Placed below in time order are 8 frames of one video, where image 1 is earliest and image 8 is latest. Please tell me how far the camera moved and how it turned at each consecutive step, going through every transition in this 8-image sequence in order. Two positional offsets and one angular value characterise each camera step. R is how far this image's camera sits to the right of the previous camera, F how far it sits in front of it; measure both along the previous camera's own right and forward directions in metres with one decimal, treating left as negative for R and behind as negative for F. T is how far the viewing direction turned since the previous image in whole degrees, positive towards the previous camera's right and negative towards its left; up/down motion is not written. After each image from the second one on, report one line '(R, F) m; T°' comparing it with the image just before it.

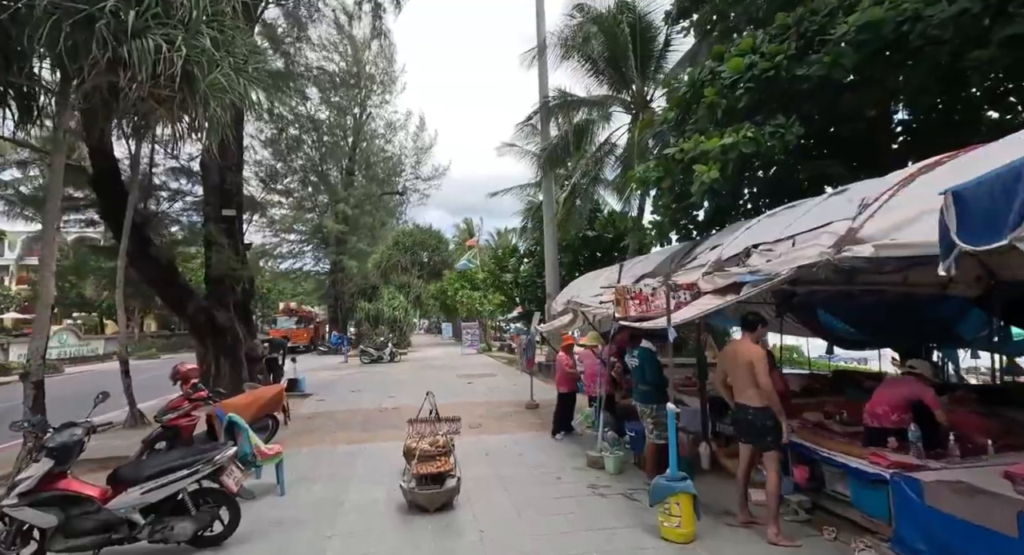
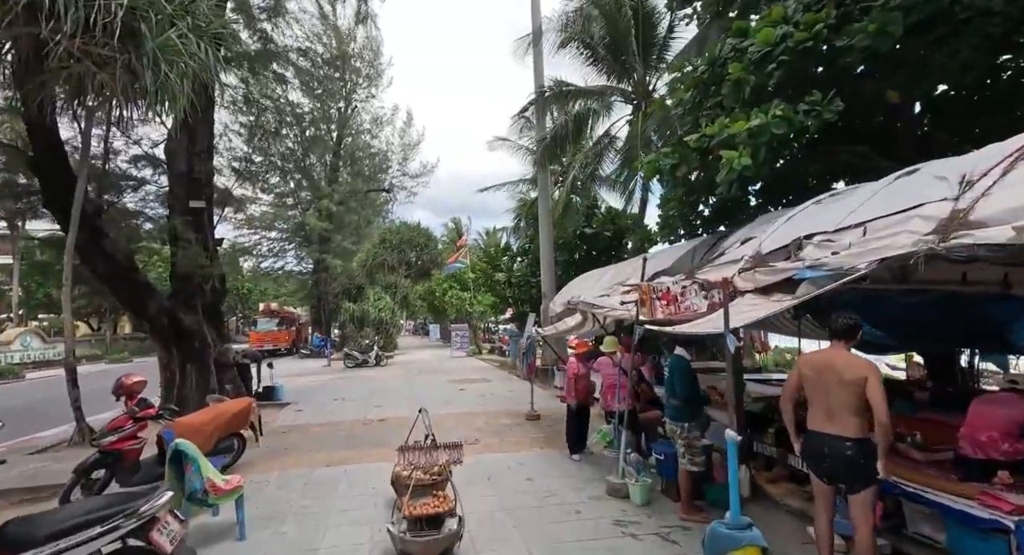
(-0.2, +0.9) m; +1°
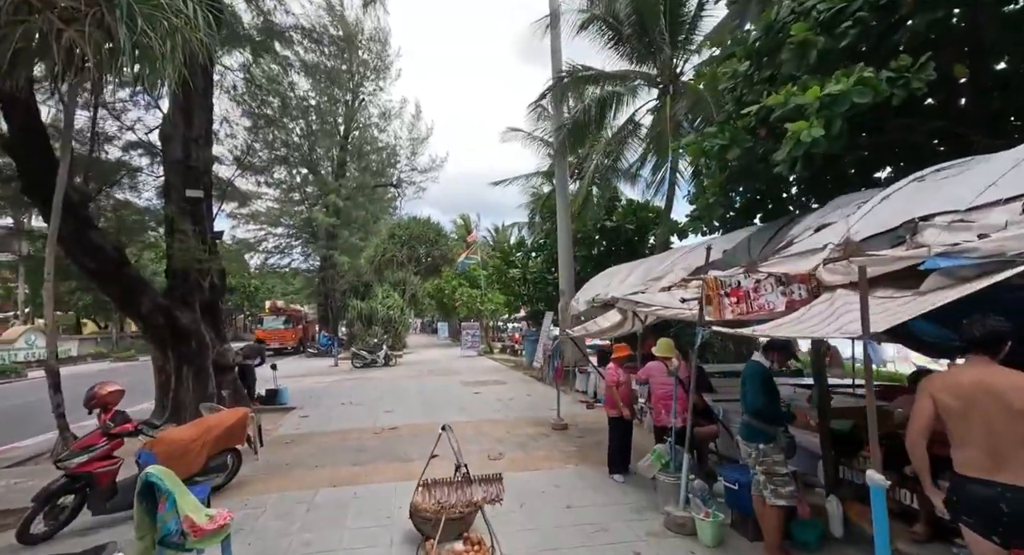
(-0.3, +0.8) m; -1°
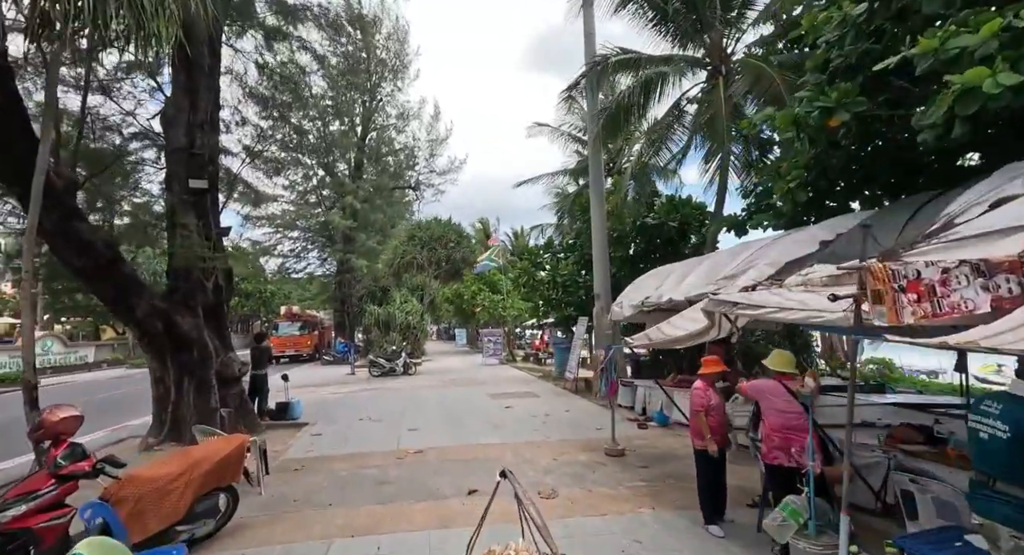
(-0.4, +1.2) m; -2°
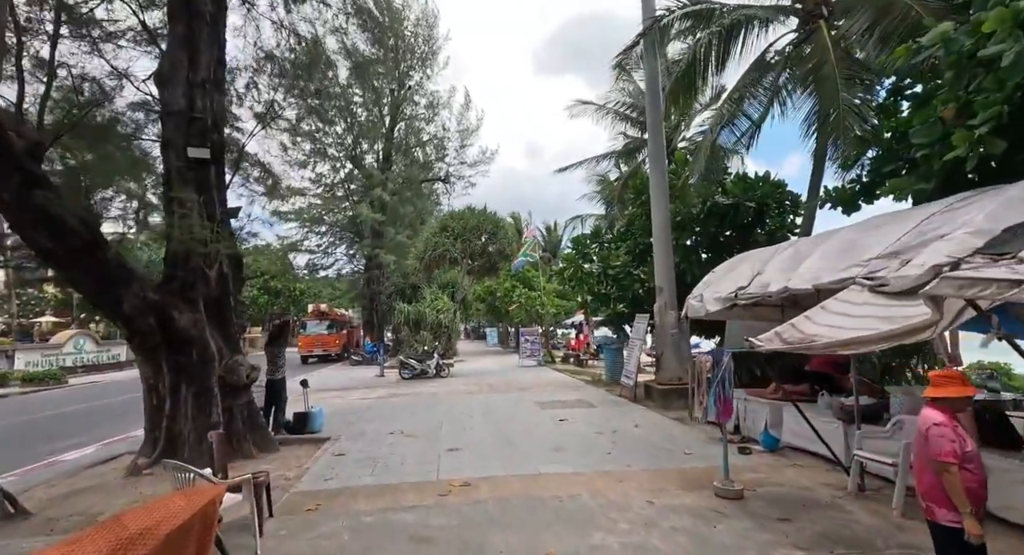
(-0.5, +1.7) m; -3°
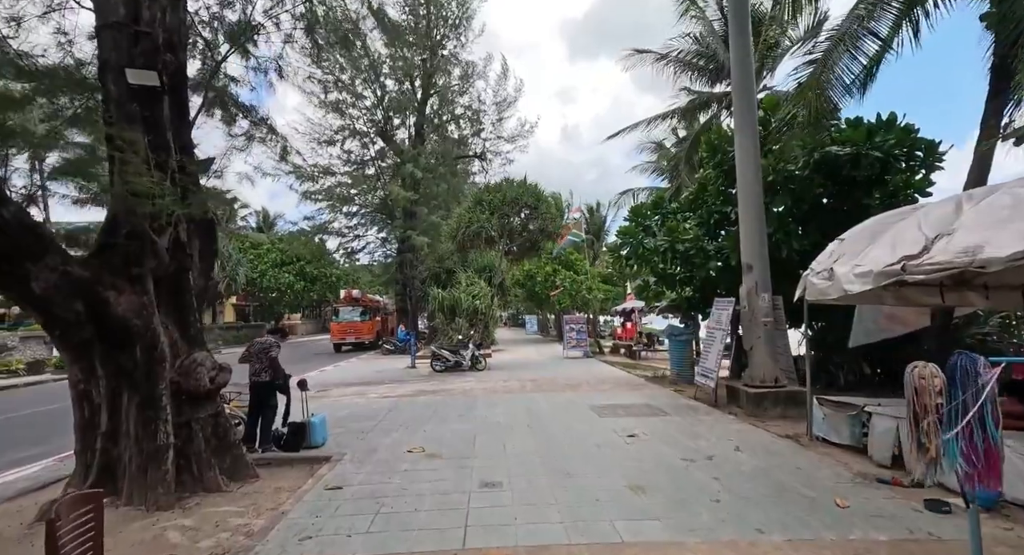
(-0.2, +2.2) m; -4°
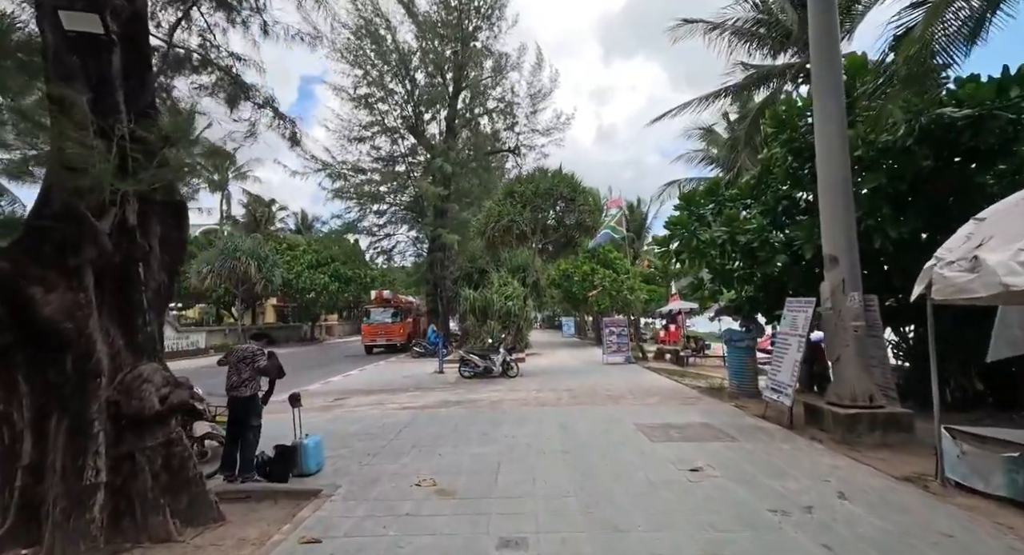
(0.0, +1.4) m; -4°
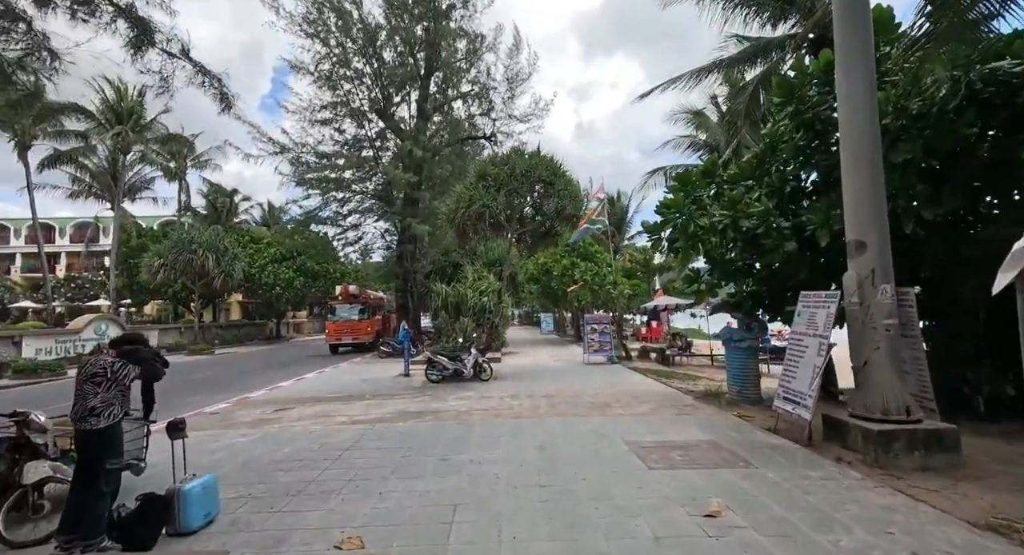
(+0.2, +1.5) m; +2°
